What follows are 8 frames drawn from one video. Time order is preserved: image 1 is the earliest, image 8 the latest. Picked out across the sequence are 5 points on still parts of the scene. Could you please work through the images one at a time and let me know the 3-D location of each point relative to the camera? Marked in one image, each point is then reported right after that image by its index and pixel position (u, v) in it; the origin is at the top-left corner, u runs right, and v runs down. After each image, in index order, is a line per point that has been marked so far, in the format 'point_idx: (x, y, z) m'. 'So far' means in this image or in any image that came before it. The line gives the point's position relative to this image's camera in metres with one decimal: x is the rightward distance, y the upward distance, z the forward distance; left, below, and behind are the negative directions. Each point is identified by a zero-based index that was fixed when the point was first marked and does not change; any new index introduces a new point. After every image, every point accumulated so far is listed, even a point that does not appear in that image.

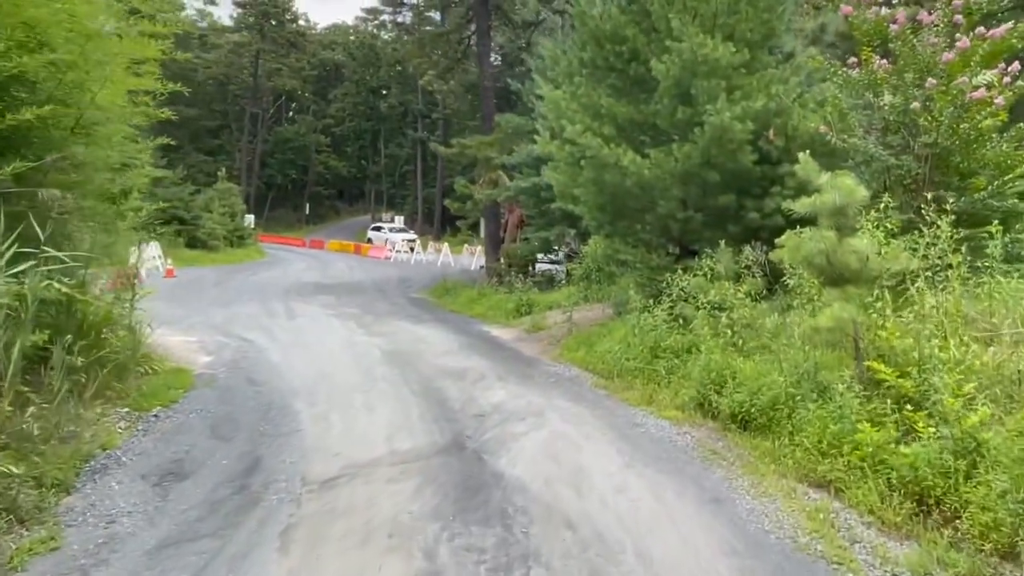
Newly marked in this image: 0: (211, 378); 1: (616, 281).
0: (-3.4, -1.0, +9.2) m
1: (+1.5, +0.1, +12.1) m
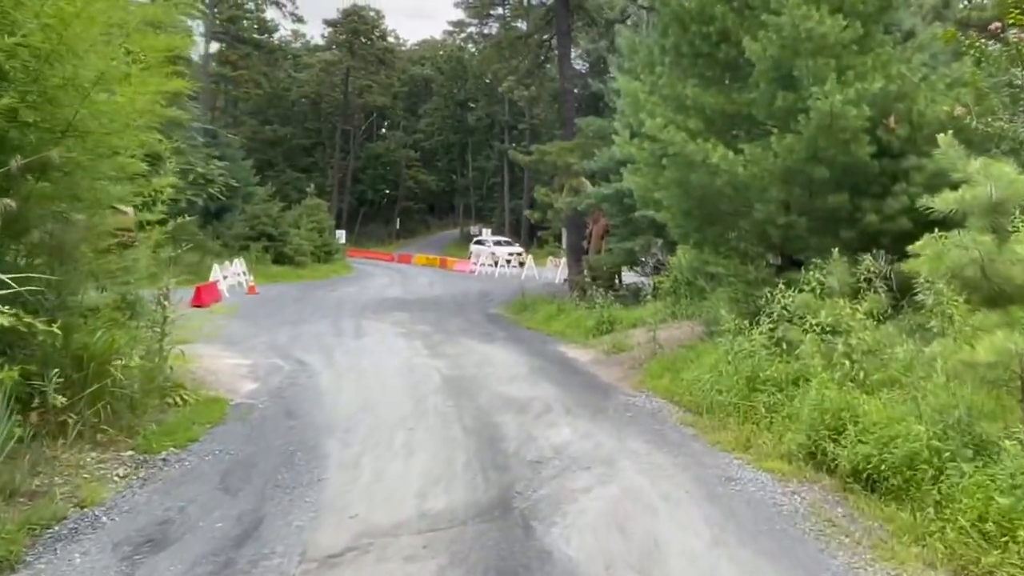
0: (-2.7, -1.2, +8.3) m
1: (+2.5, -0.1, +10.6) m
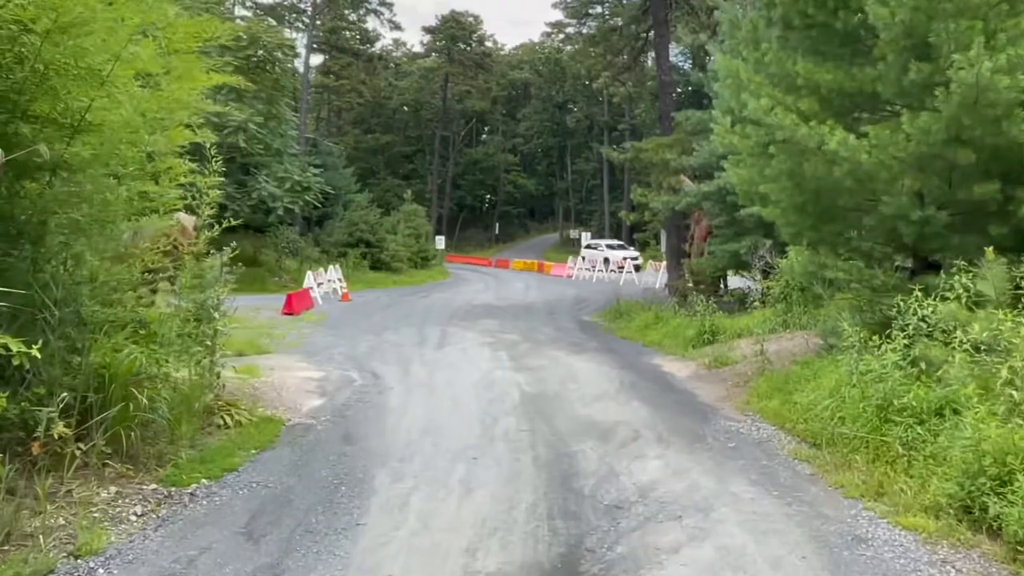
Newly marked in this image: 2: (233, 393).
0: (-1.9, -1.3, +7.6) m
1: (+3.5, -0.2, +9.3) m
2: (-2.9, -1.1, +8.2) m
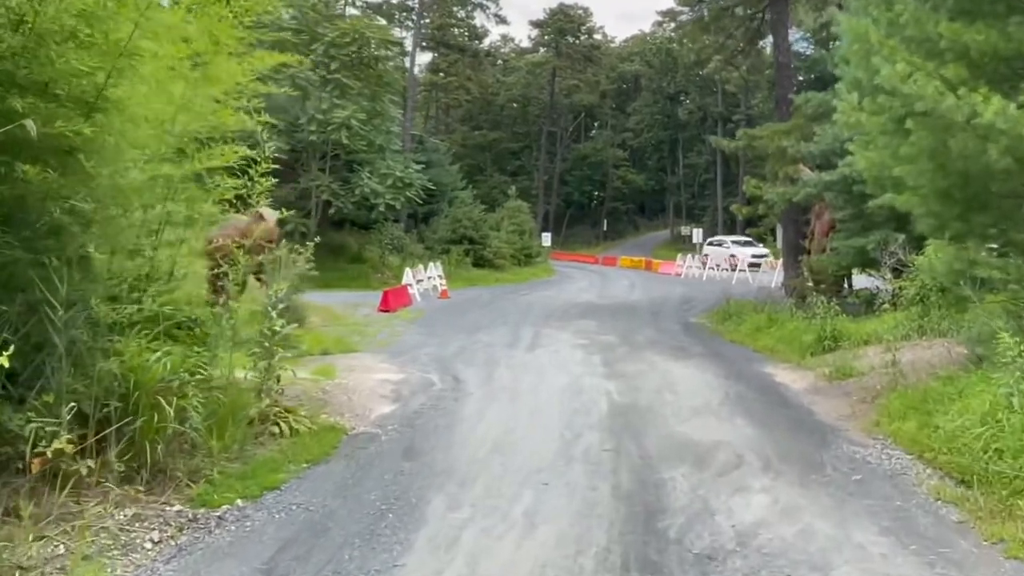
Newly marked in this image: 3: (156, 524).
0: (-1.2, -1.3, +6.9) m
1: (+4.3, -0.2, +7.9) m
2: (-2.1, -1.0, +7.7) m
3: (-2.0, -1.3, +4.6) m
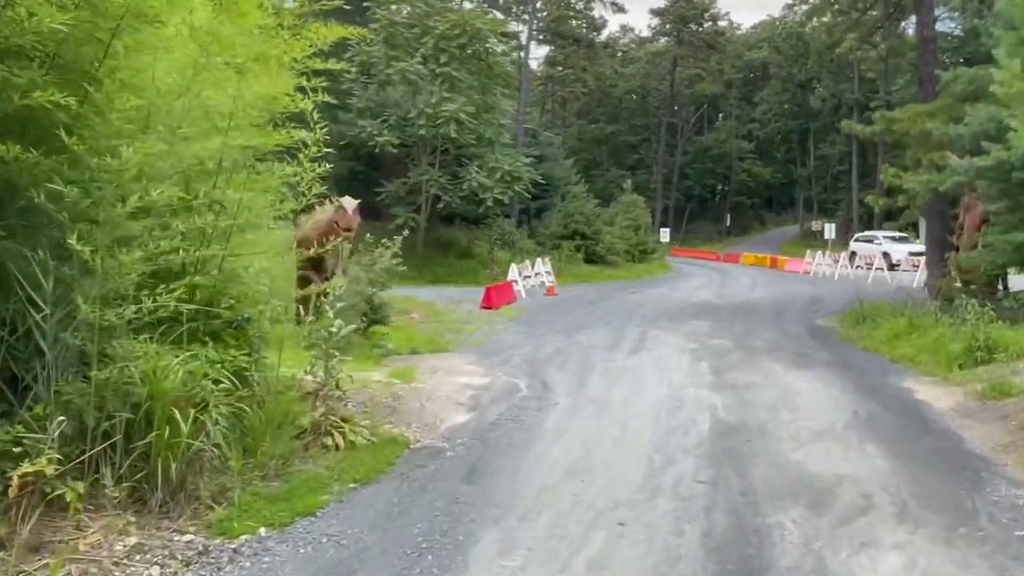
0: (-0.6, -1.3, +6.2) m
1: (+5.0, -0.2, +6.3) m
2: (-1.4, -1.0, +7.0) m
3: (-1.7, -1.3, +4.0) m
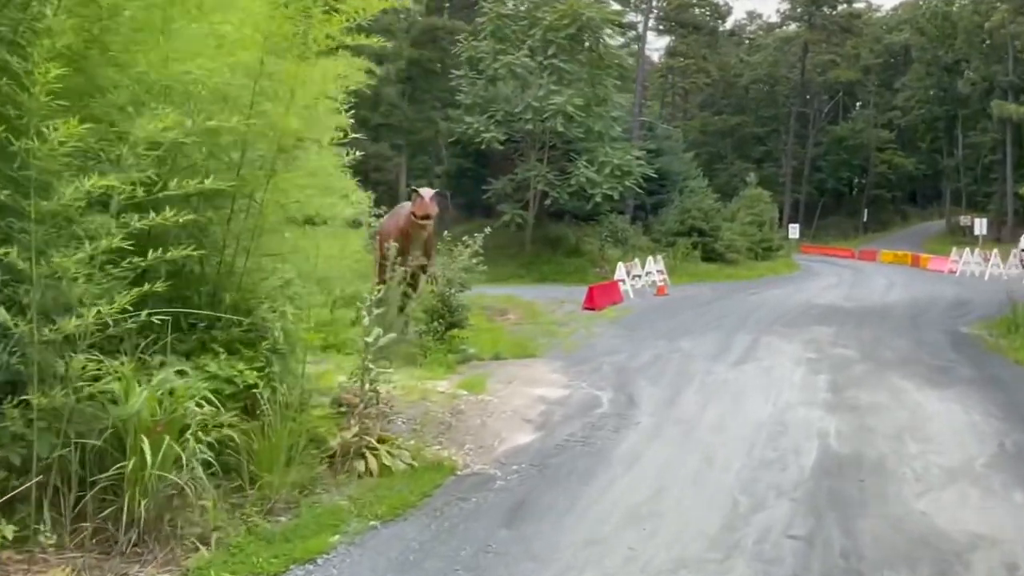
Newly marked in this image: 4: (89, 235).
0: (-0.3, -1.3, +5.4) m
1: (+5.3, -0.3, +4.7) m
2: (-0.9, -1.0, +6.3) m
3: (-1.6, -1.3, +3.4) m
4: (-1.9, +0.2, +3.9) m
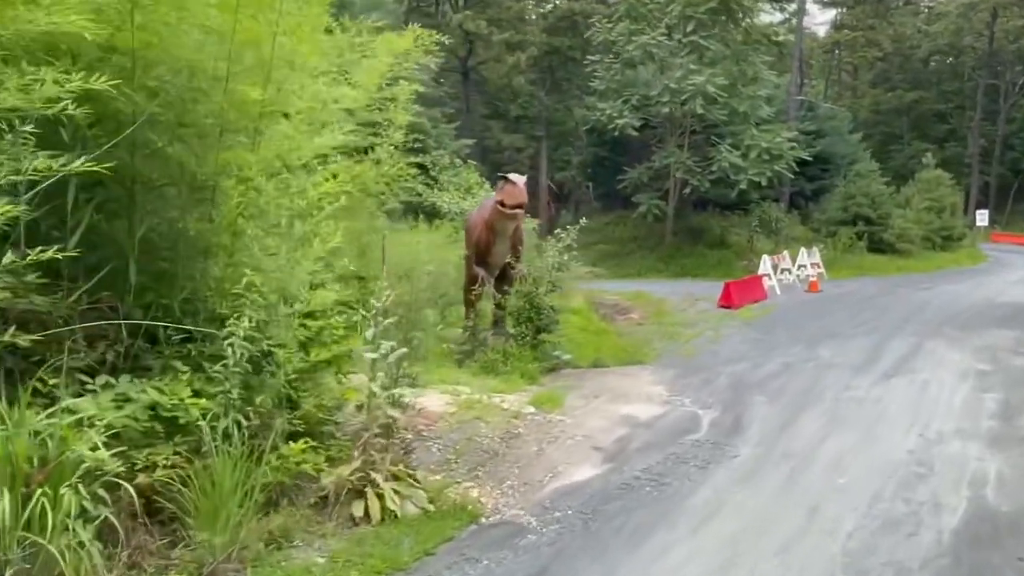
0: (-0.1, -1.3, +4.3) m
1: (+5.3, -0.3, +2.6) m
2: (-0.5, -1.1, +5.4) m
3: (-1.9, -1.4, +2.6) m
4: (-2.0, +0.2, +3.1) m
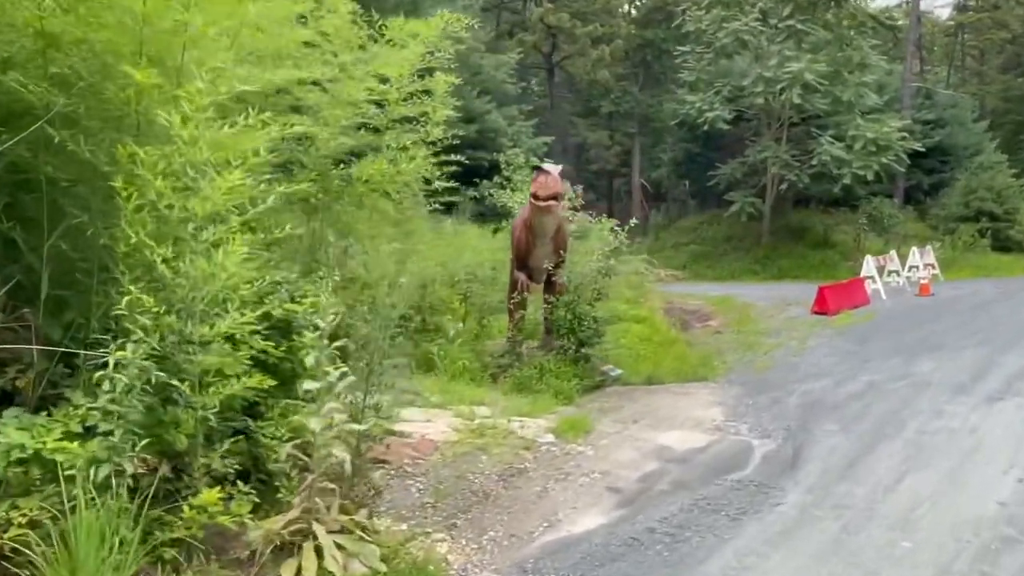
0: (-0.3, -1.4, +3.6) m
1: (+4.8, -0.4, +1.1) m
2: (-0.6, -1.1, +4.6) m
3: (-2.3, -1.5, +2.1) m
4: (-2.3, +0.1, +2.6) m
